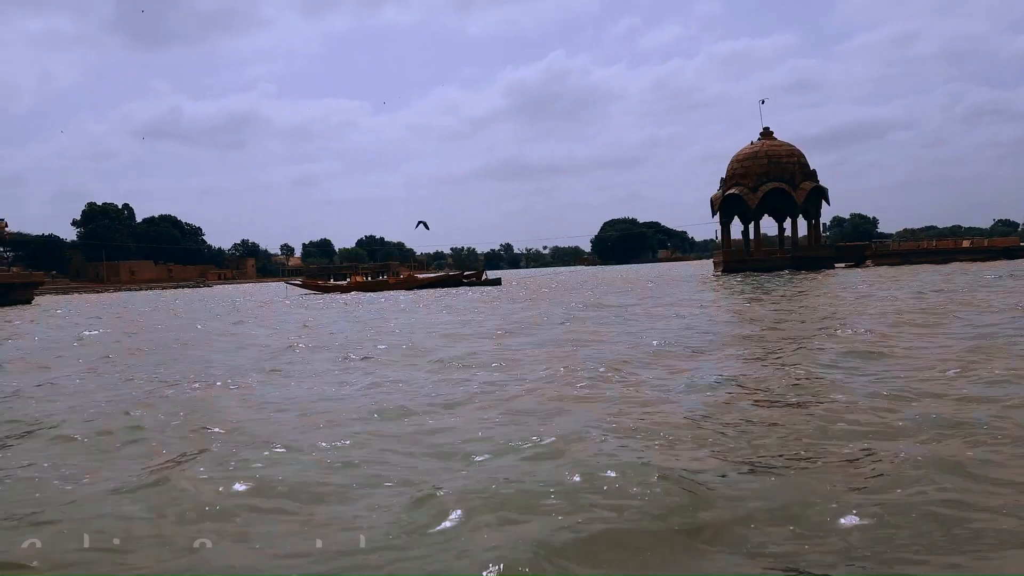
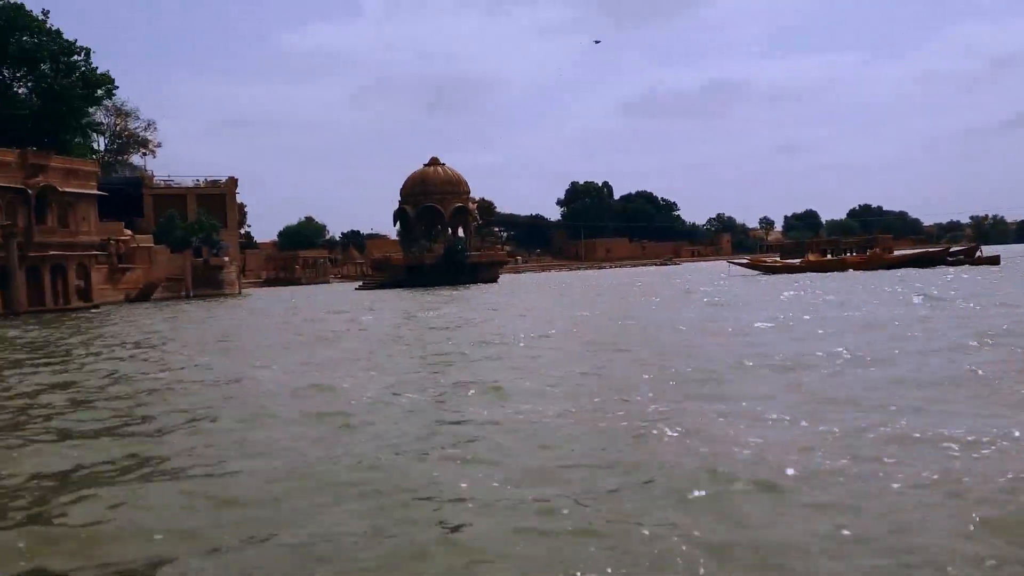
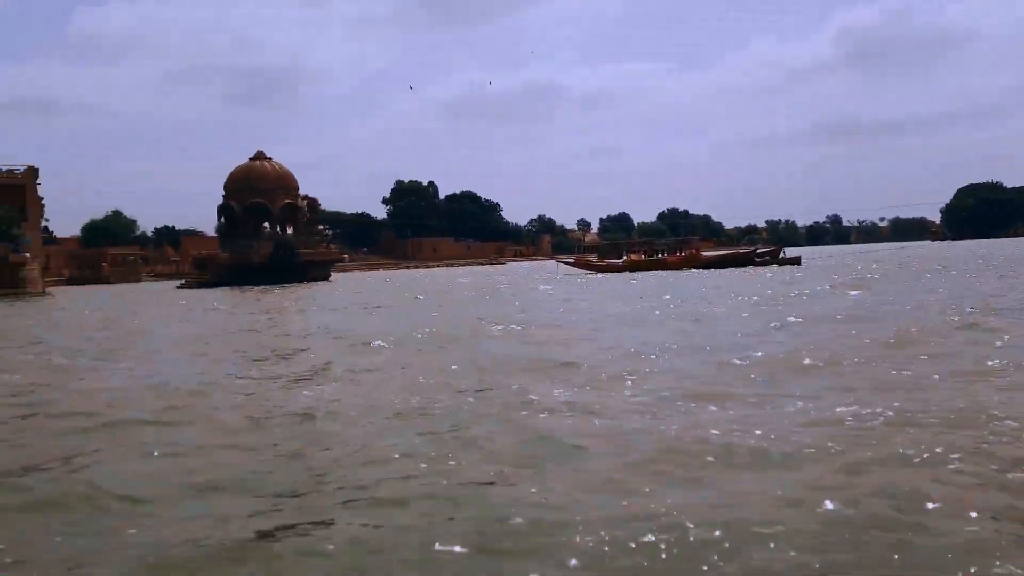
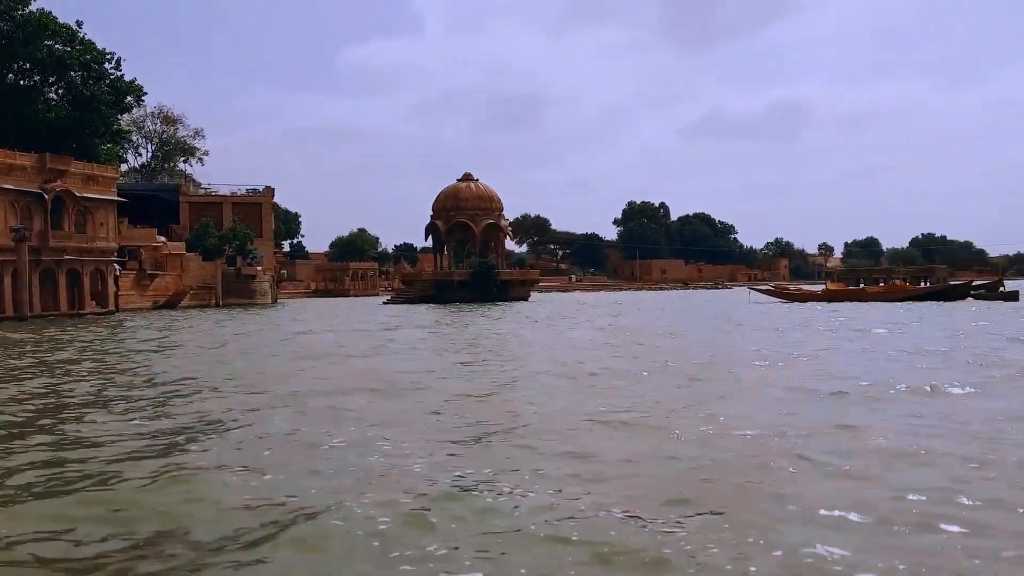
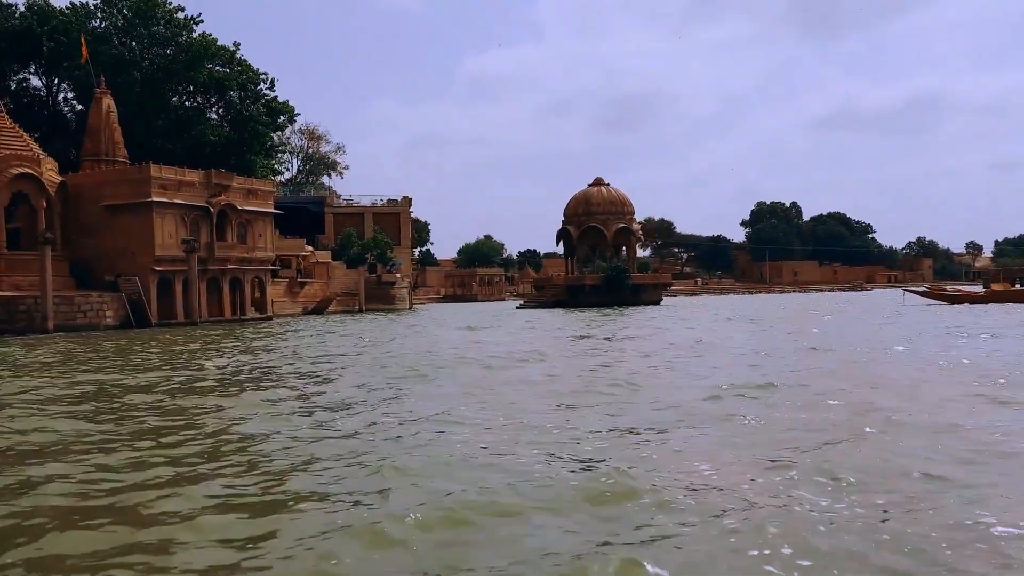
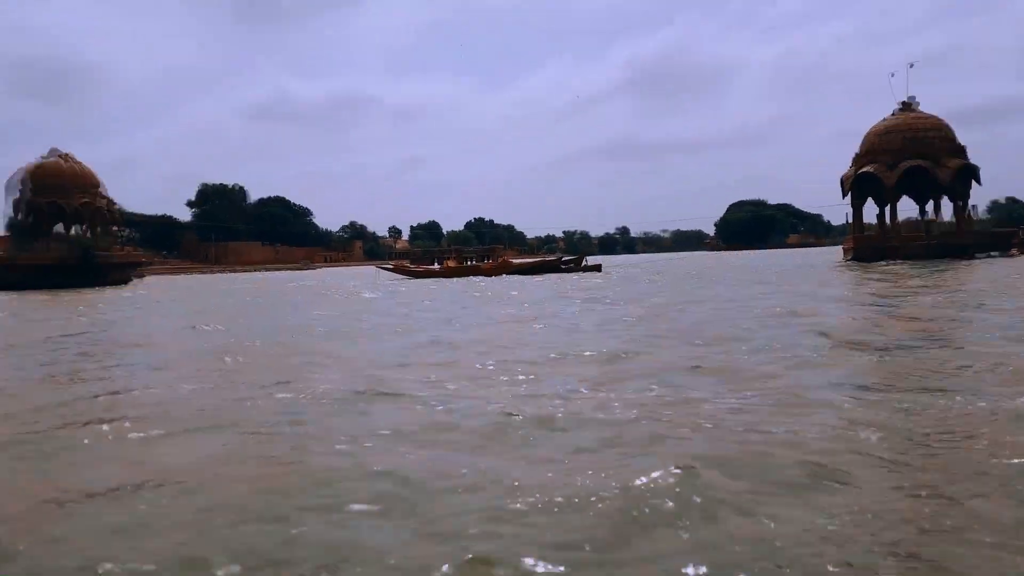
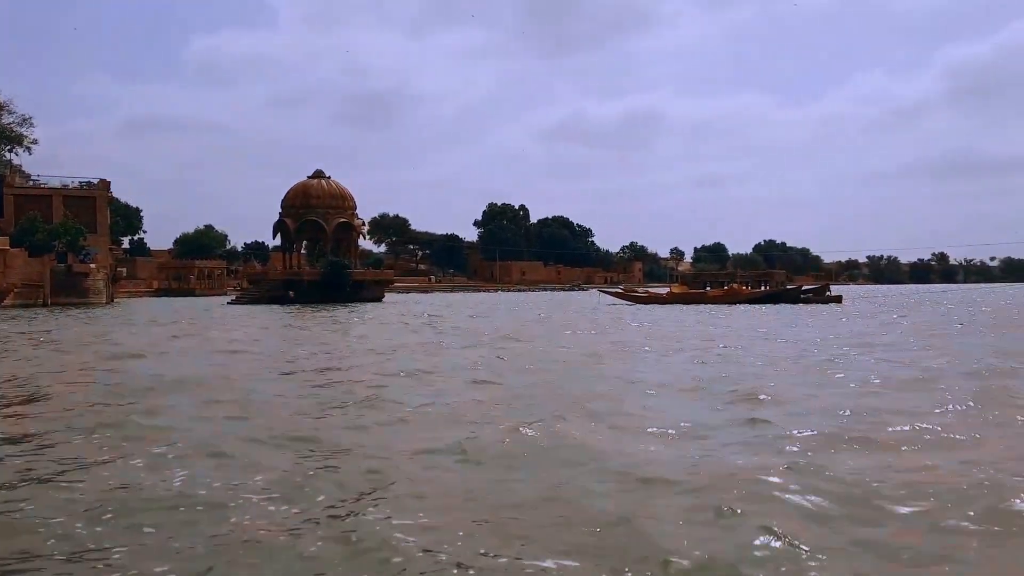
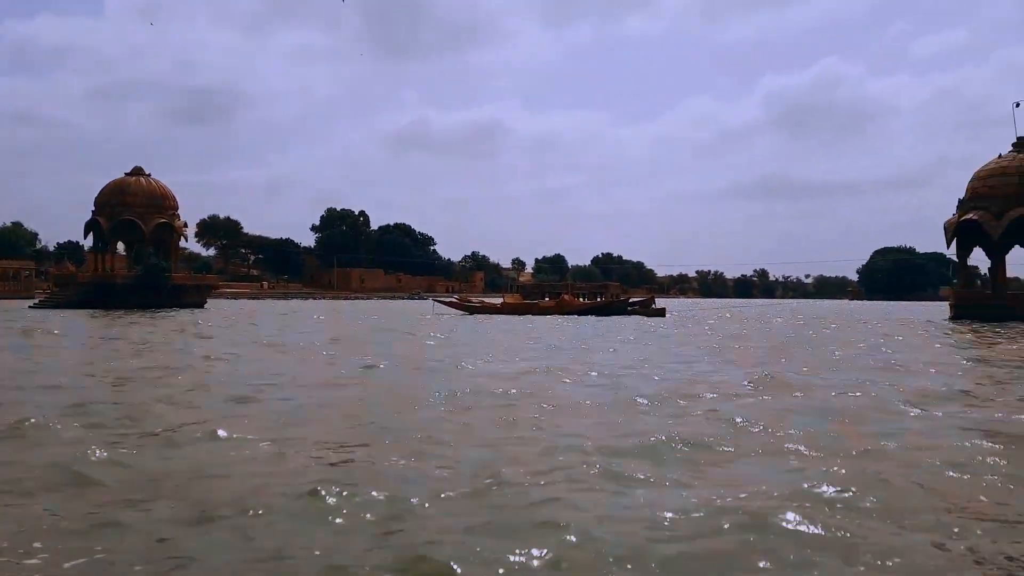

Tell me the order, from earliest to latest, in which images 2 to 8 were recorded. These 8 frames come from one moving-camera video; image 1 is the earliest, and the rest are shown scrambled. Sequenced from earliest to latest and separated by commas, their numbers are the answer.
6, 3, 2, 5, 4, 7, 8
